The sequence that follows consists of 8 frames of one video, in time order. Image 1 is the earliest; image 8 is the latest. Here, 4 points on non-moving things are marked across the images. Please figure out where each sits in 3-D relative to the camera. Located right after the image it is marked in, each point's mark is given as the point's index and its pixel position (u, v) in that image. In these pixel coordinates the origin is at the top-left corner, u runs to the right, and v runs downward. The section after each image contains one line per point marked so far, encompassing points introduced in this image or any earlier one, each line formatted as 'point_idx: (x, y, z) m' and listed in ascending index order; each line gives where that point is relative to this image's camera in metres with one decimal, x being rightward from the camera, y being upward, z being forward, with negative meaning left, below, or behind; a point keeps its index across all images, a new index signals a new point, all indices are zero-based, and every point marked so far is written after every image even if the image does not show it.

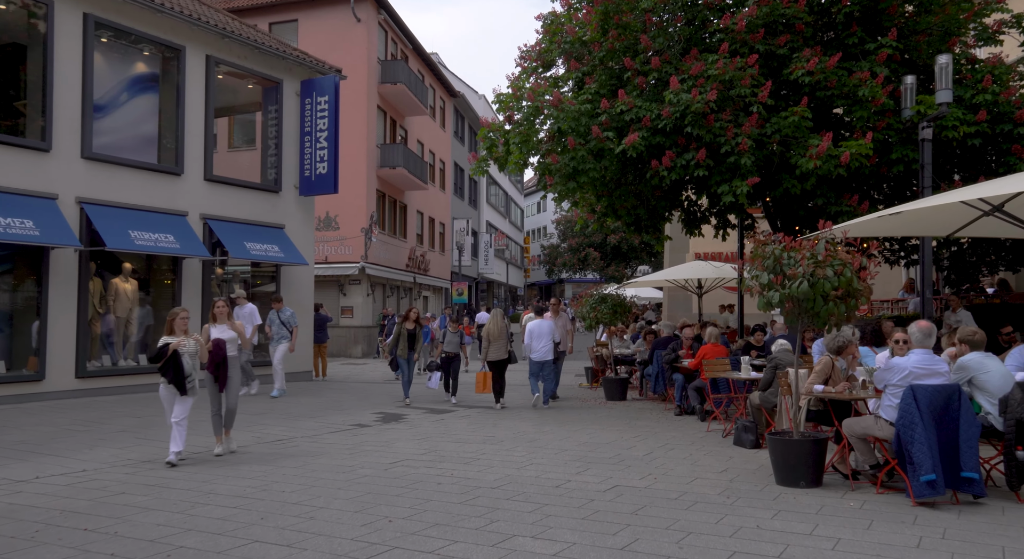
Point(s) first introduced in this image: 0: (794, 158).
0: (+4.5, +1.9, +13.7) m
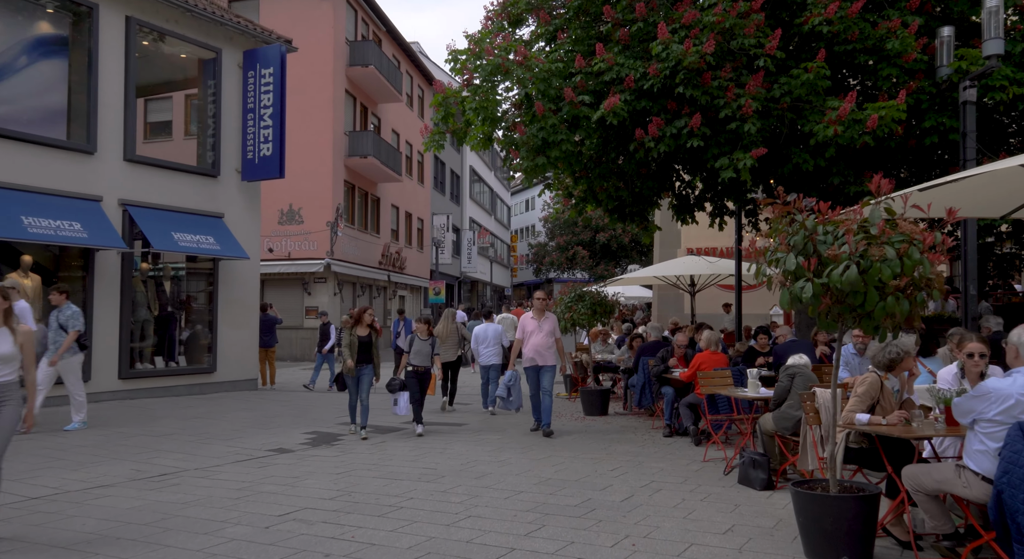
0: (+3.9, +2.0, +11.3) m
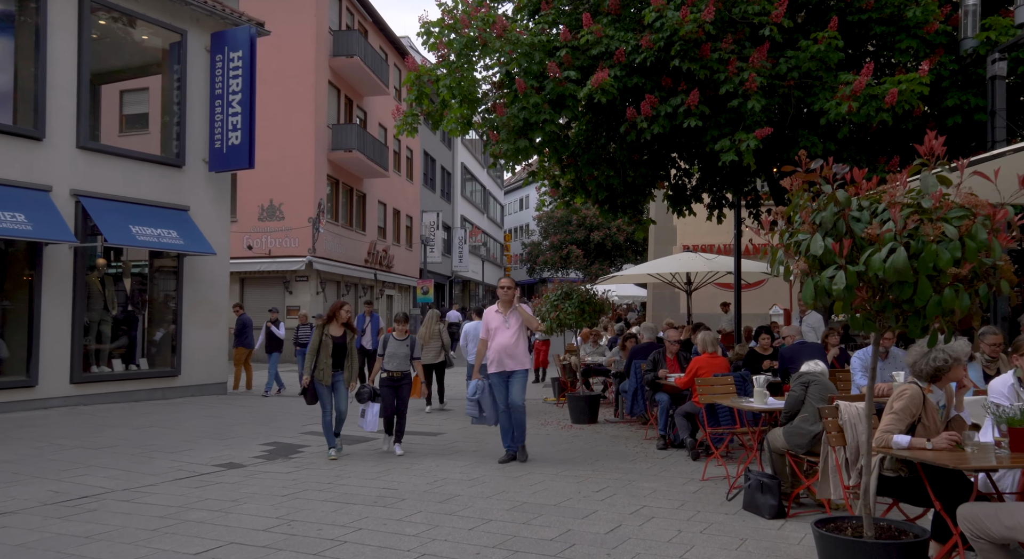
0: (+3.6, +2.1, +10.2) m
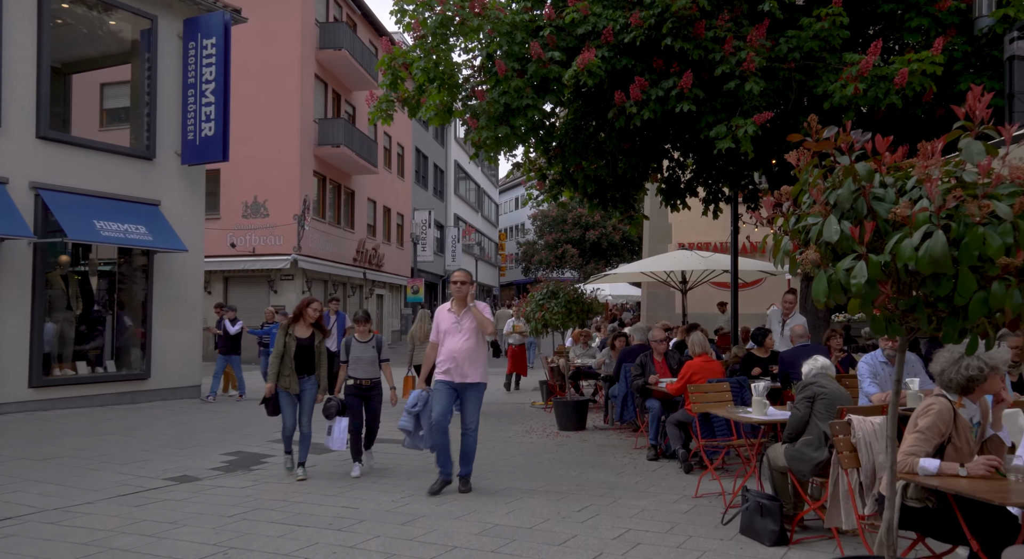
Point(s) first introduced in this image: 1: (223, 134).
0: (+3.4, +2.1, +9.4) m
1: (-5.7, +2.9, +16.9) m
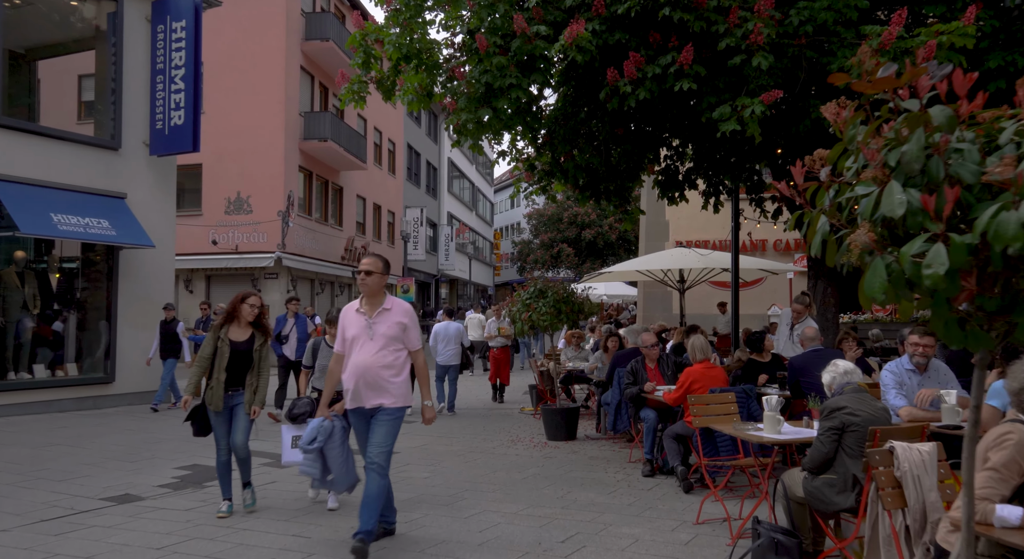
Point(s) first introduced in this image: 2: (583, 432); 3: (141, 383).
0: (+3.2, +2.2, +8.4) m
1: (-5.9, +2.9, +15.9) m
2: (+1.0, -2.2, +12.4) m
3: (-7.0, -2.0, +16.2) m
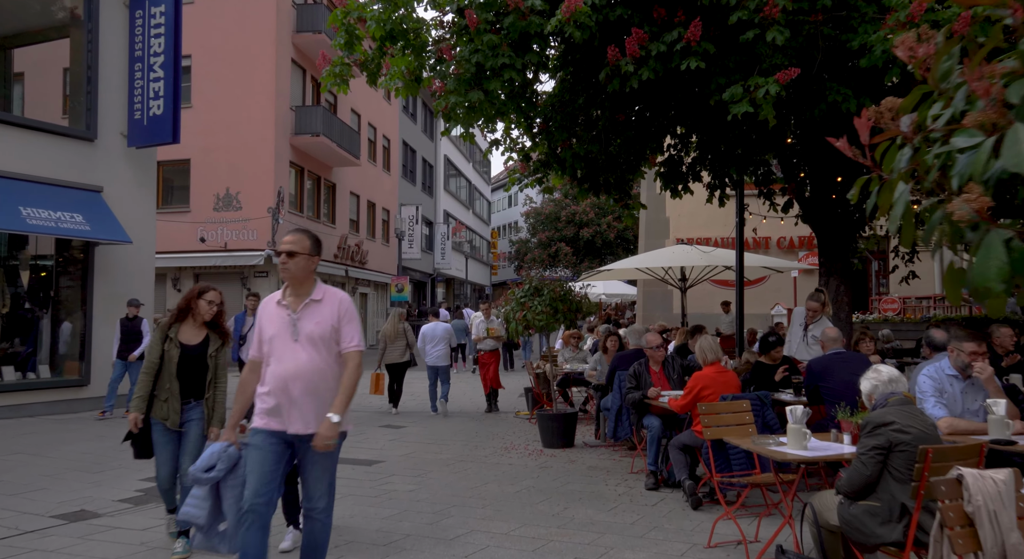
0: (+3.1, +2.2, +7.7) m
1: (-6.0, +2.9, +15.2) m
2: (+1.0, -2.2, +11.7) m
3: (-7.1, -1.9, +15.5) m
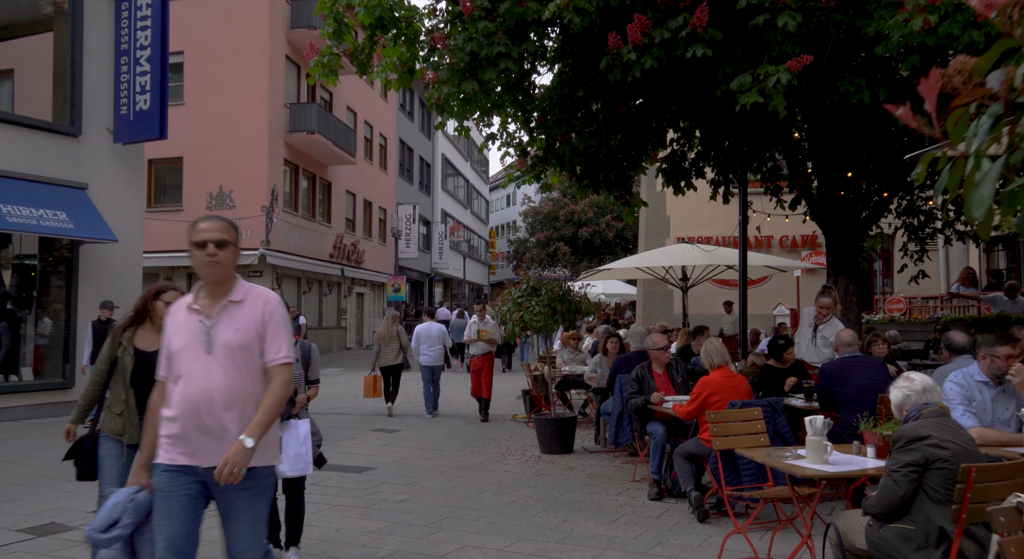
0: (+3.1, +2.2, +7.3) m
1: (-6.1, +2.9, +14.7) m
2: (+0.9, -2.2, +11.3) m
3: (-7.2, -1.9, +15.1) m
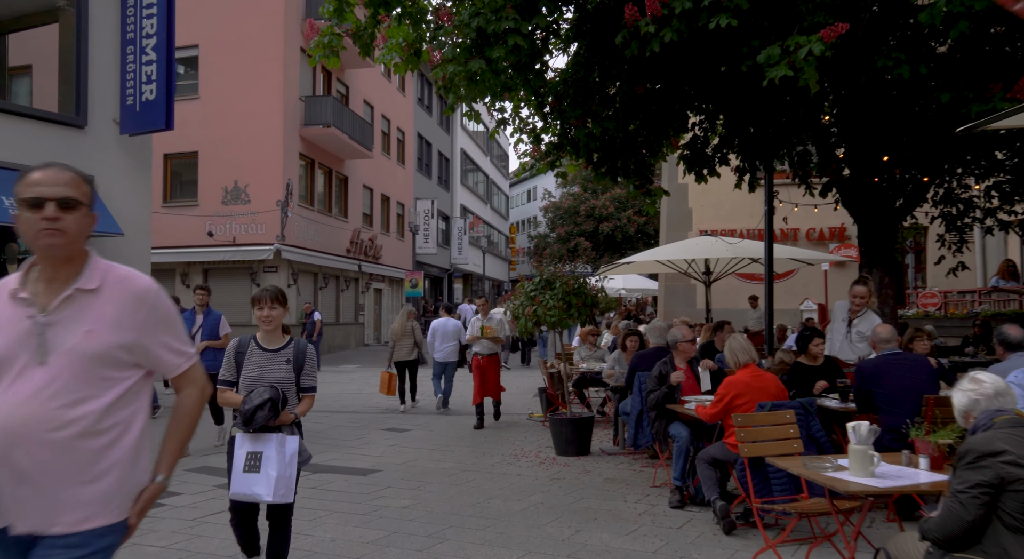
0: (+3.2, +2.3, +6.7) m
1: (-5.8, +3.0, +14.3) m
2: (+1.1, -2.1, +10.7) m
3: (-6.9, -1.8, +14.7) m
